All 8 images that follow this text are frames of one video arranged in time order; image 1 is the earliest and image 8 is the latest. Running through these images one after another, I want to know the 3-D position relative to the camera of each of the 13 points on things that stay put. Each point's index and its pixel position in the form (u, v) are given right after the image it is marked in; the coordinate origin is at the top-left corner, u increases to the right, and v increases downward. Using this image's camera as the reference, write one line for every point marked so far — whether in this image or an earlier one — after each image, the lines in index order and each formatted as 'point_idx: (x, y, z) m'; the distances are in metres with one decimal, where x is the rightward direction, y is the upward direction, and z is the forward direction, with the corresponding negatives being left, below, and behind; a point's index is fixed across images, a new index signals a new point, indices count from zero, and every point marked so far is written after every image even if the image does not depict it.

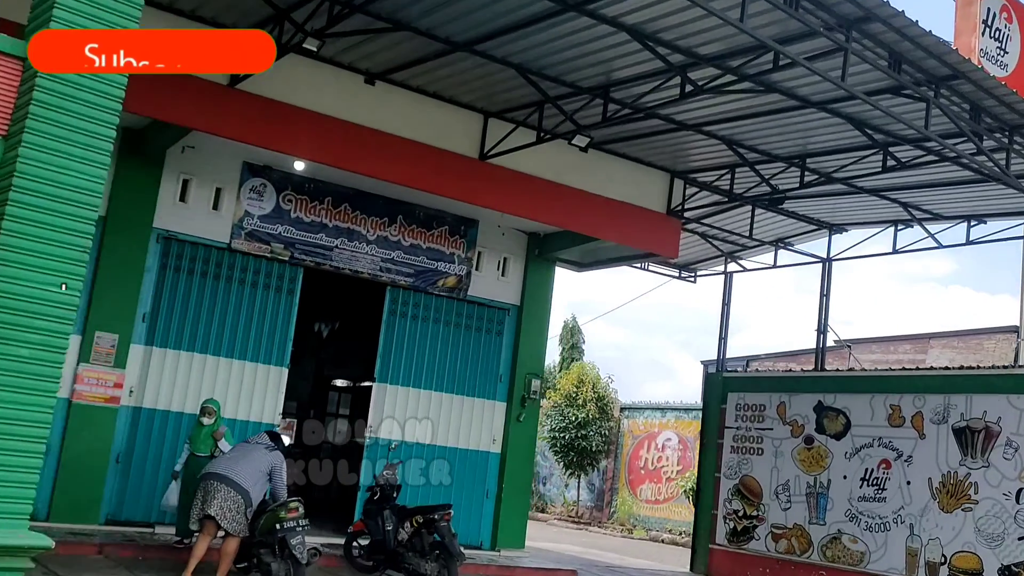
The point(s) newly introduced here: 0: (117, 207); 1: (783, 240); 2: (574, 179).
0: (-4.0, +0.8, +8.9) m
1: (+4.3, +0.7, +13.7) m
2: (+0.7, +1.3, +10.7) m
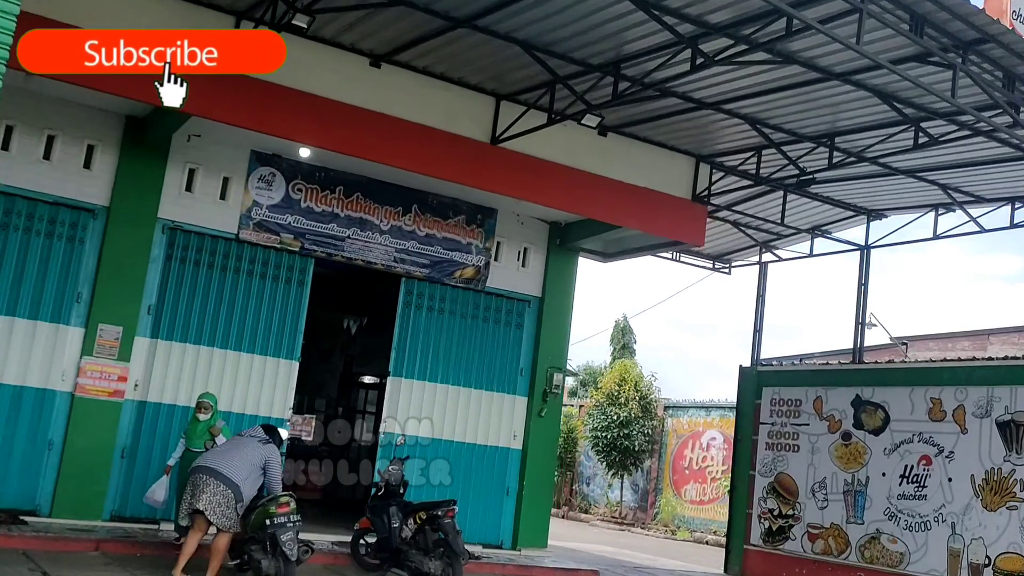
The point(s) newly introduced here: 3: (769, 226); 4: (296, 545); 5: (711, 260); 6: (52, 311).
0: (-3.9, +0.9, +8.8) m
1: (+4.6, +0.9, +13.1) m
2: (+0.9, +1.5, +10.2) m
3: (+3.9, +0.9, +13.3) m
4: (-1.5, -1.8, +6.2) m
5: (+3.5, +0.5, +15.4) m
6: (-4.5, -0.2, +8.5) m
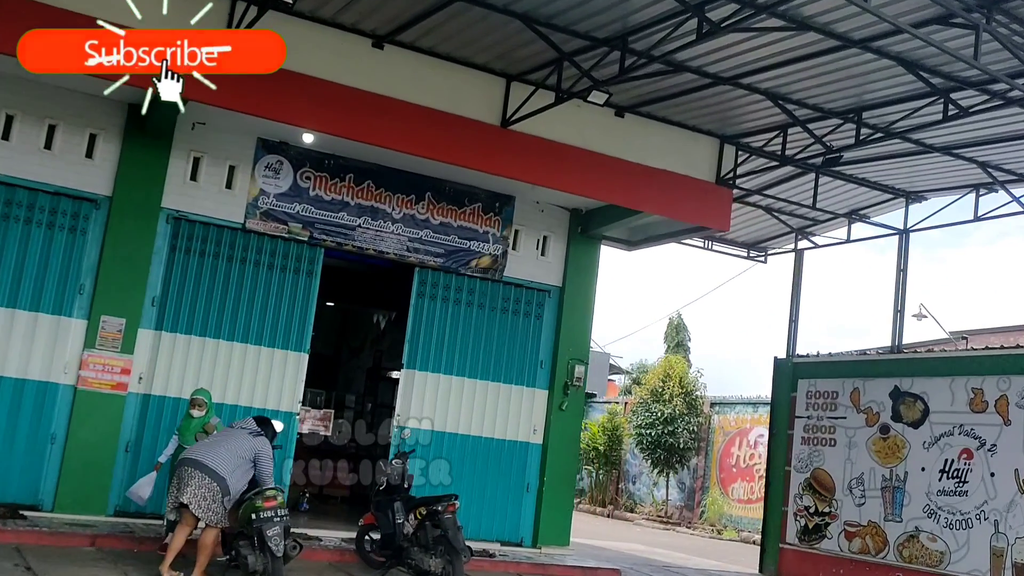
0: (-3.8, +1.0, +8.6) m
1: (+4.9, +1.1, +12.5) m
2: (+1.1, +1.6, +9.8) m
3: (+4.2, +1.1, +12.7) m
4: (-1.6, -1.7, +5.9) m
5: (+4.0, +0.7, +14.9) m
6: (-4.4, -0.1, +8.4) m
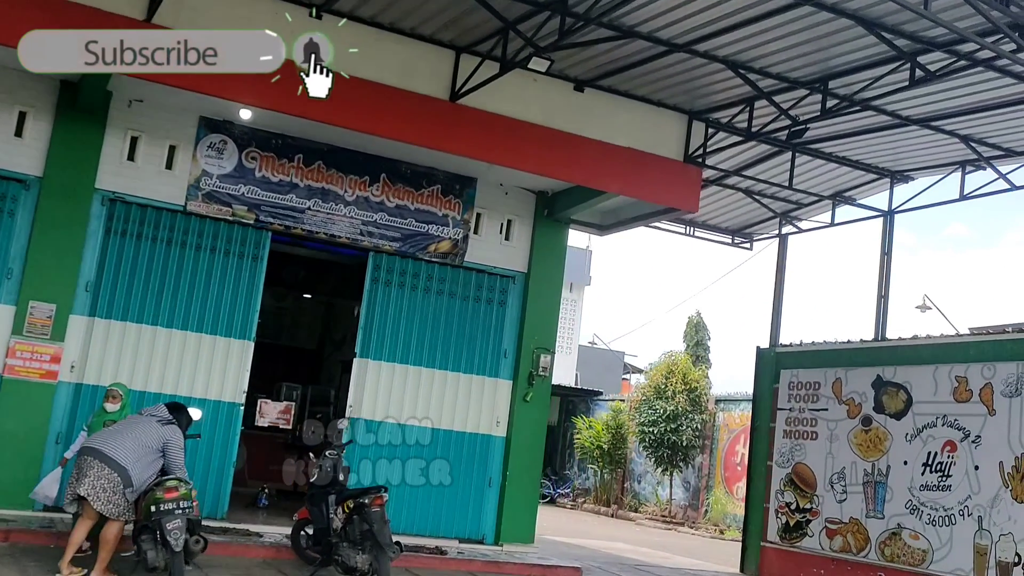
0: (-4.3, +1.2, +8.2) m
1: (+4.5, +1.3, +12.0) m
2: (+0.6, +1.8, +9.4) m
3: (+3.8, +1.3, +12.2) m
4: (-2.1, -1.5, +5.5) m
5: (+3.6, +0.9, +14.3) m
6: (-4.9, 0.0, +8.0) m
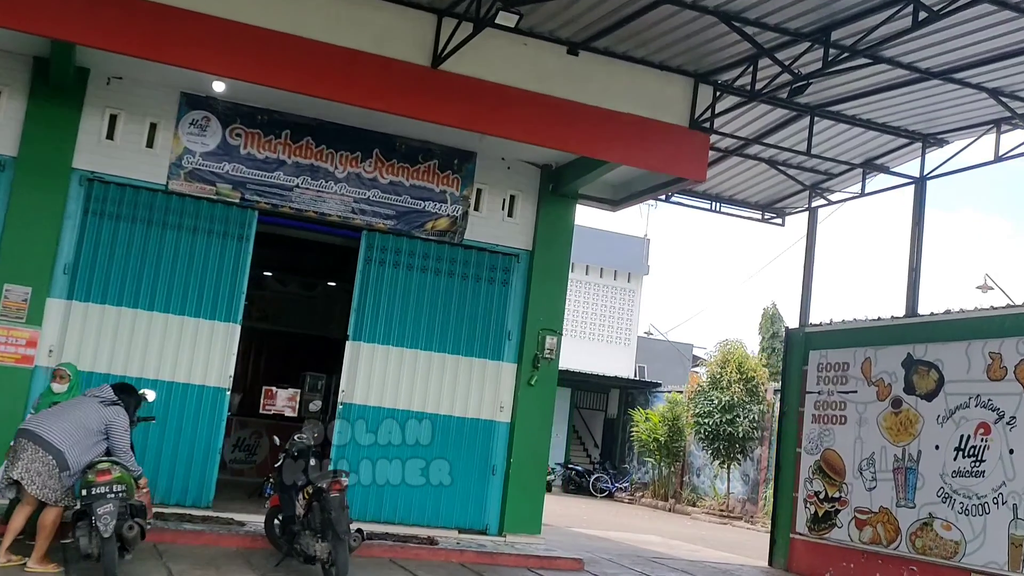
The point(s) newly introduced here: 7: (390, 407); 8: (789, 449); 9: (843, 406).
0: (-4.5, +1.3, +8.0) m
1: (+4.6, +1.6, +11.2) m
2: (+0.5, +2.0, +8.8) m
3: (+3.9, +1.6, +11.5) m
4: (-2.3, -1.4, +5.2) m
5: (+3.8, +1.2, +13.6) m
6: (-5.0, +0.2, +7.8) m
7: (-1.3, -1.3, +9.5) m
8: (+3.5, -2.0, +11.0) m
9: (+3.8, -1.4, +10.2) m
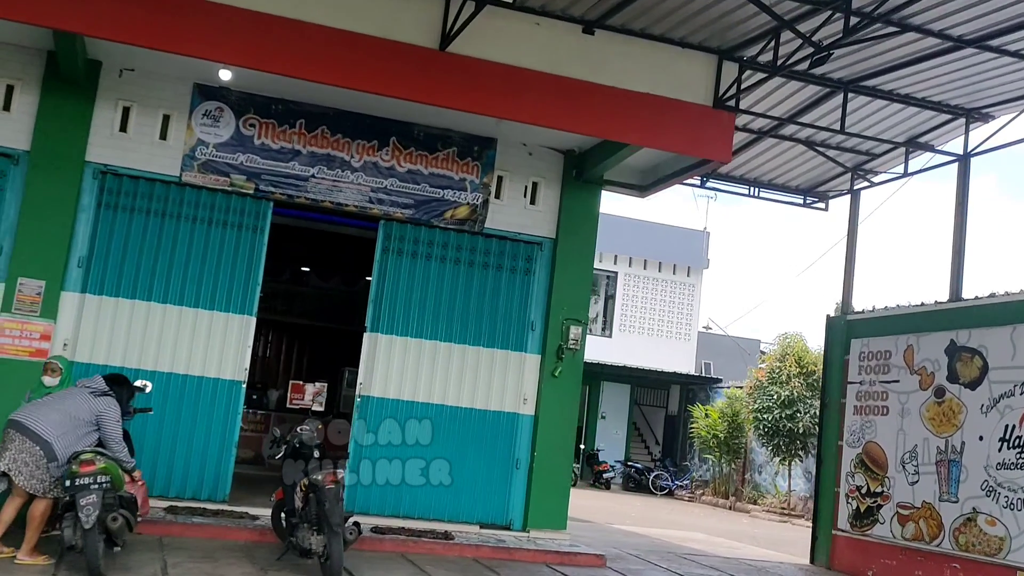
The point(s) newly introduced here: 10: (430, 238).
0: (-4.3, +1.4, +8.0) m
1: (+4.9, +1.8, +10.6) m
2: (+0.7, +2.1, +8.5) m
3: (+4.2, +1.8, +10.9) m
4: (-2.4, -1.3, +5.1) m
5: (+4.3, +1.4, +13.1) m
6: (-4.9, +0.2, +7.9) m
7: (-1.1, -1.2, +9.3) m
8: (+3.8, -1.8, +10.5) m
9: (+4.1, -1.2, +9.7) m
10: (-0.9, +0.5, +9.5) m
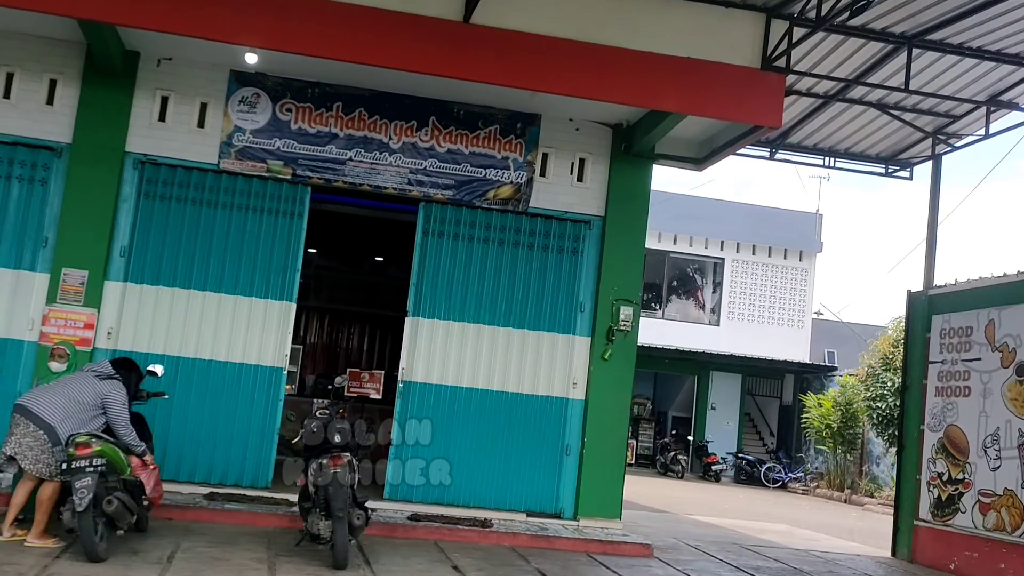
0: (-4.0, +1.5, +8.2) m
1: (+5.4, +2.1, +9.7) m
2: (+1.0, +2.3, +8.1) m
3: (+4.8, +2.1, +10.0) m
4: (-2.4, -1.2, +5.0) m
5: (+5.1, +1.7, +12.2) m
6: (-4.6, +0.3, +8.1) m
7: (-0.6, -1.0, +9.1) m
8: (+4.4, -1.5, +9.7) m
9: (+4.6, -0.9, +8.8) m
10: (-0.4, +0.7, +9.2) m
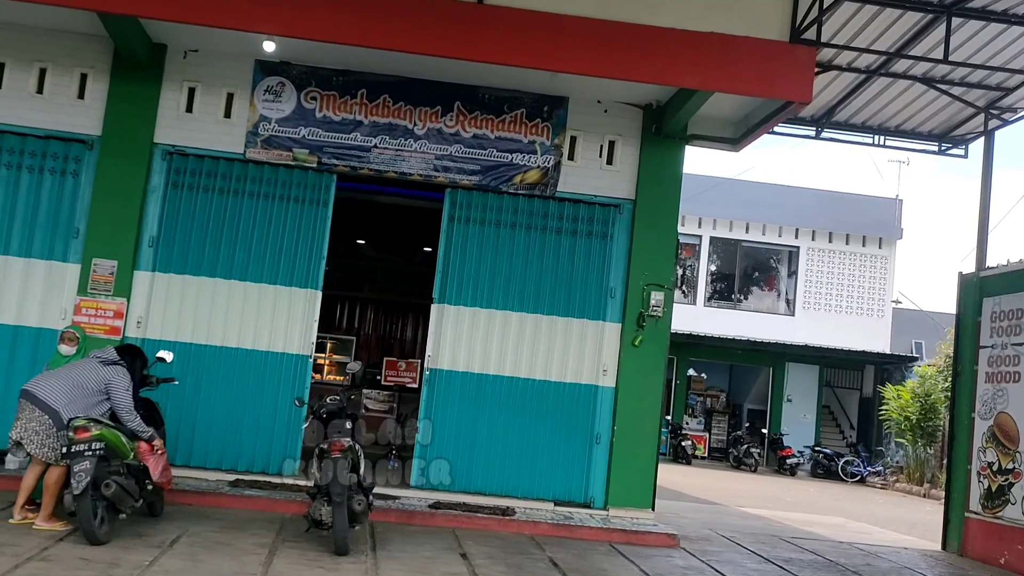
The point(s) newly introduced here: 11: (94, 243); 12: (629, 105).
0: (-3.8, +1.6, +8.4) m
1: (+5.7, +2.3, +9.1) m
2: (+1.1, +2.5, +7.8) m
3: (+5.1, +2.3, +9.5) m
4: (-2.4, -1.1, +5.1) m
5: (+5.6, +1.9, +11.6) m
6: (-4.4, +0.4, +8.3) m
7: (-0.3, -0.8, +9.0) m
8: (+4.7, -1.3, +9.2) m
9: (+4.8, -0.7, +8.3) m
10: (-0.1, +0.9, +9.1) m
11: (-3.9, +0.4, +8.3) m
12: (+1.2, +1.9, +9.3) m
